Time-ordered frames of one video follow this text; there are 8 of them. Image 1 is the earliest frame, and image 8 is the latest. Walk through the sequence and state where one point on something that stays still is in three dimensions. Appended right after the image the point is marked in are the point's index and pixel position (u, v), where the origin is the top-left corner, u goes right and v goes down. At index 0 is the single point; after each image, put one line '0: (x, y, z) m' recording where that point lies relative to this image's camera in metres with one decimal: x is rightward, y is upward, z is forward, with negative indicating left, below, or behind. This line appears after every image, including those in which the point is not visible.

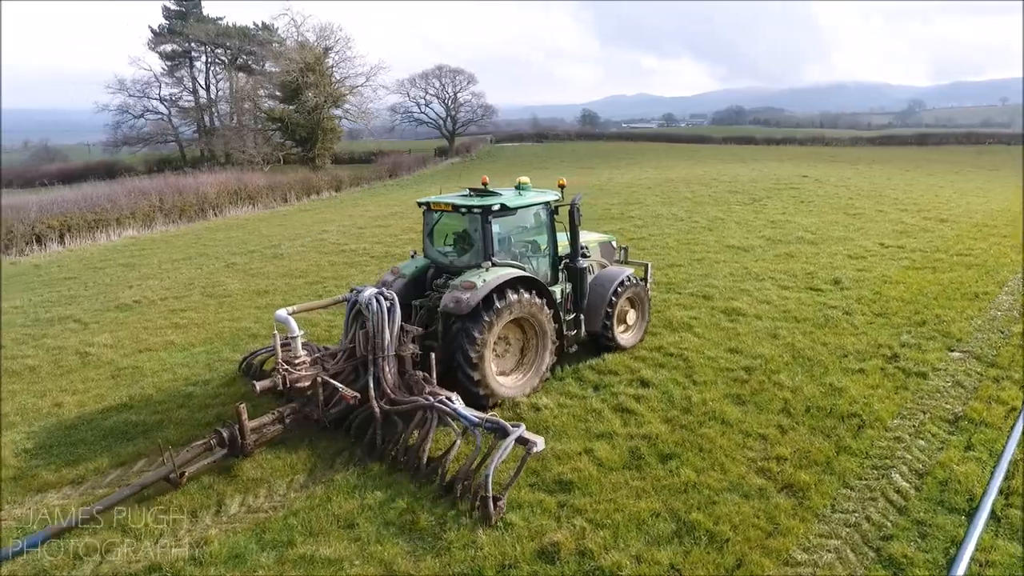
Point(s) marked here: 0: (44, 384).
0: (-4.5, -0.9, +6.0) m
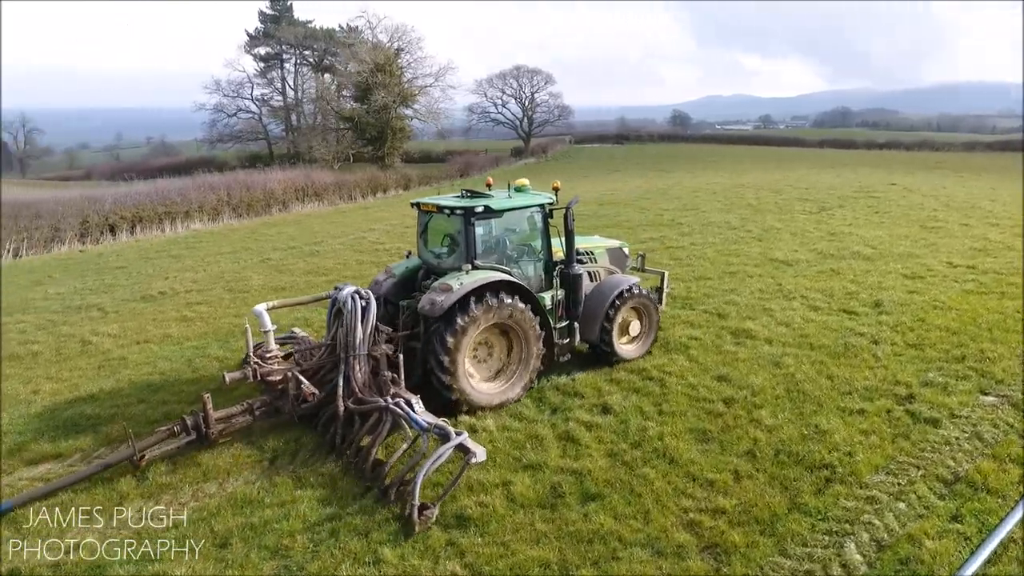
0: (-4.8, -0.8, +6.3) m
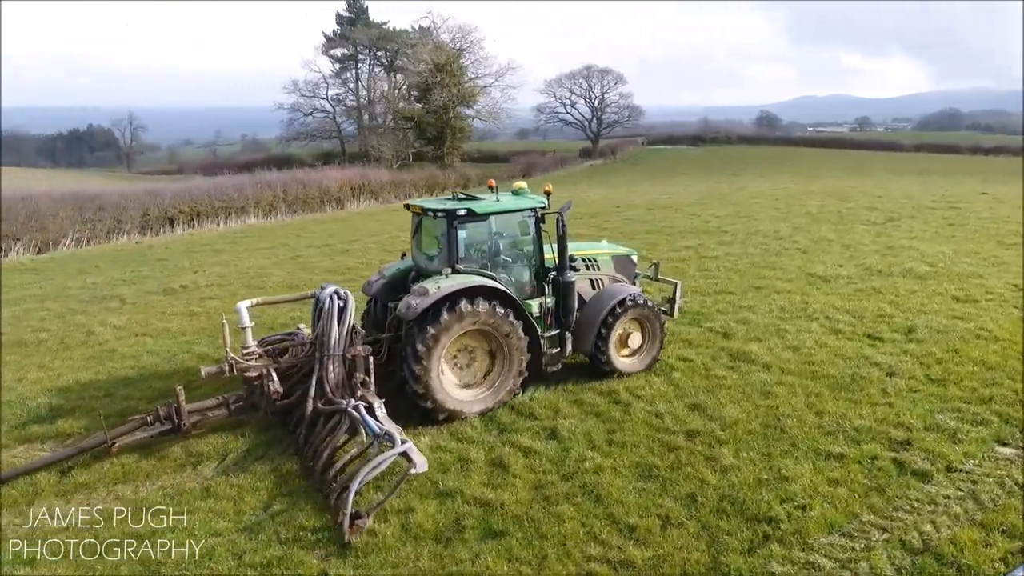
0: (-5.0, -0.7, +6.6) m
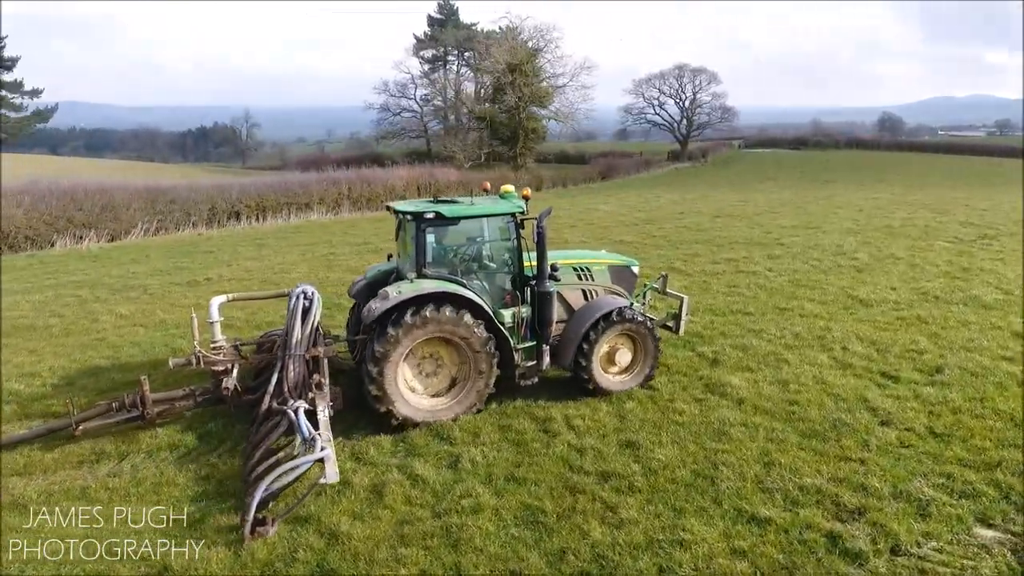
0: (-5.4, -0.6, +7.0) m
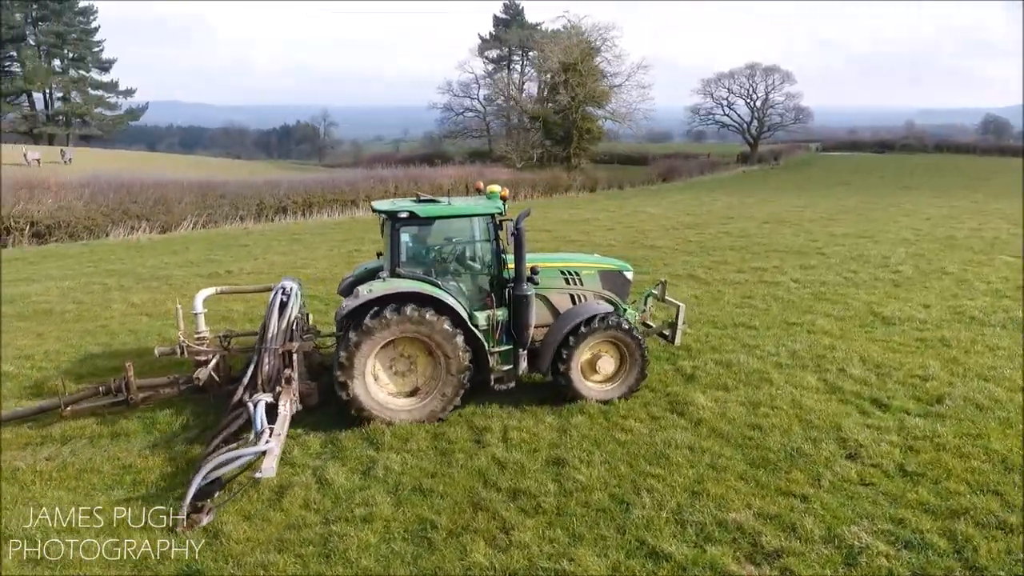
0: (-5.6, -0.4, +7.4) m
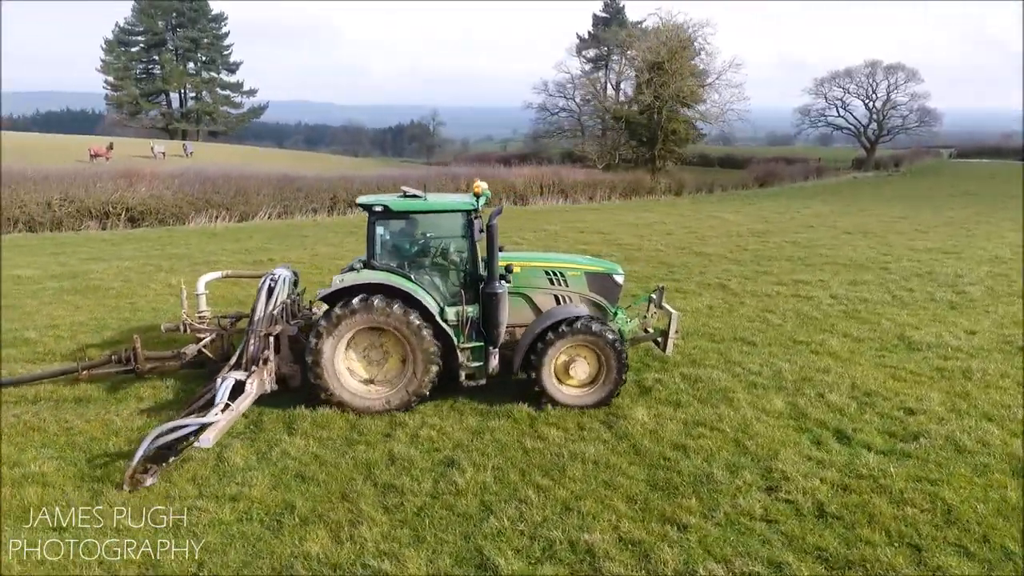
0: (-5.7, -0.1, +8.3) m
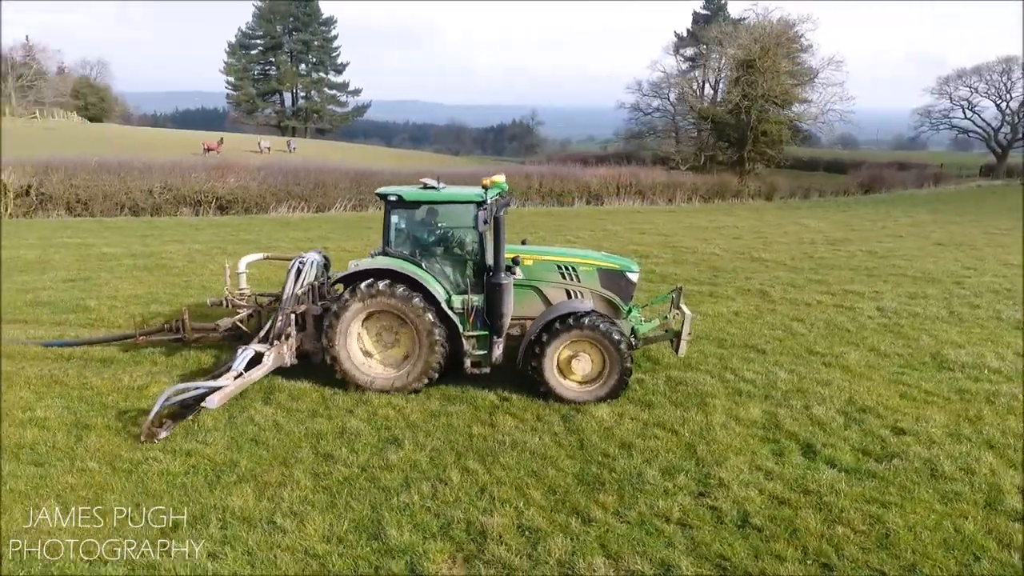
0: (-5.3, +0.2, +9.2) m
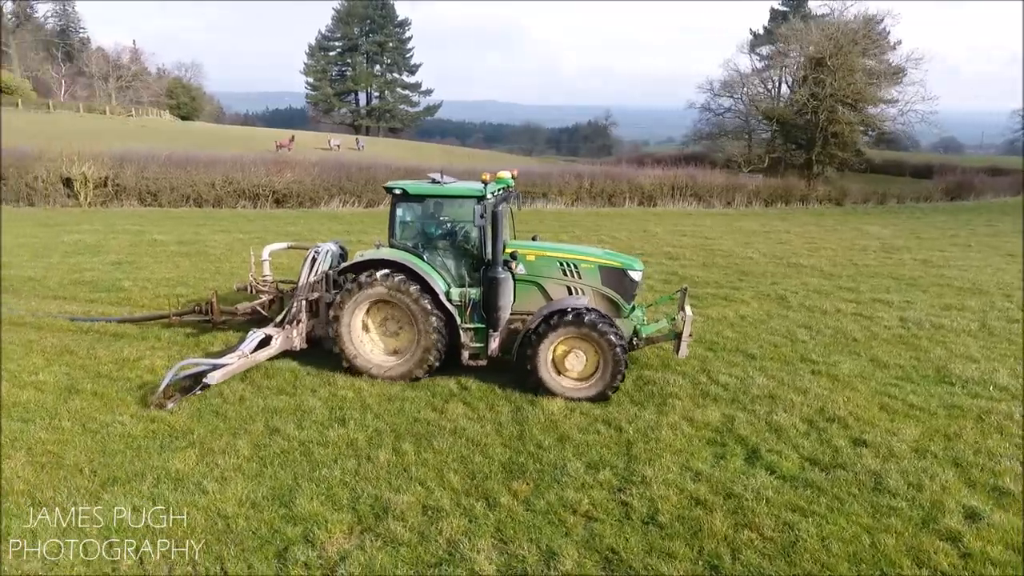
0: (-5.1, +0.5, +9.9) m
